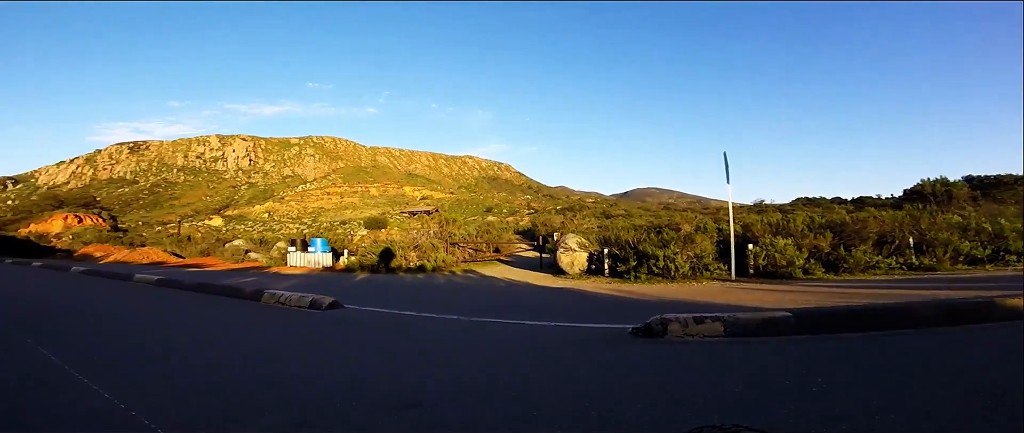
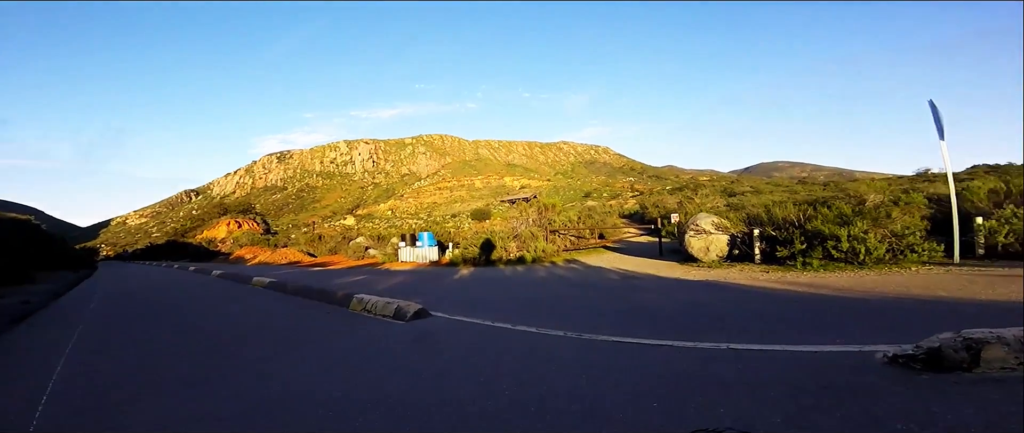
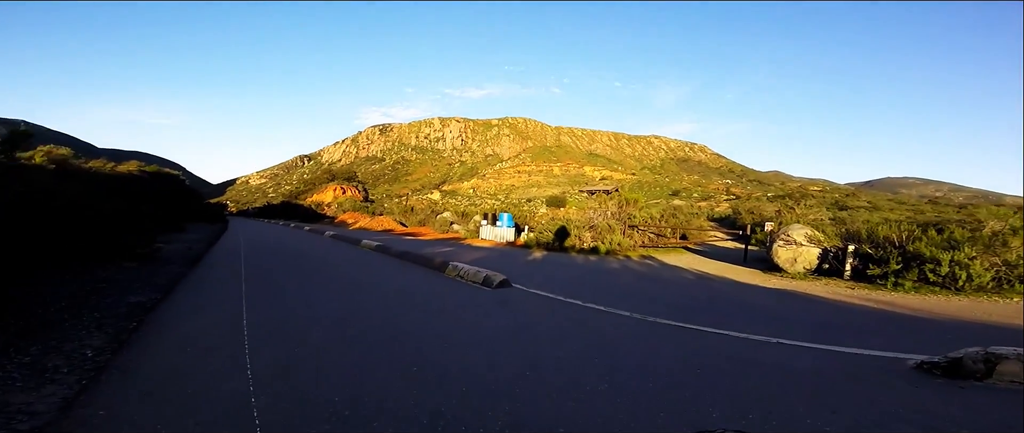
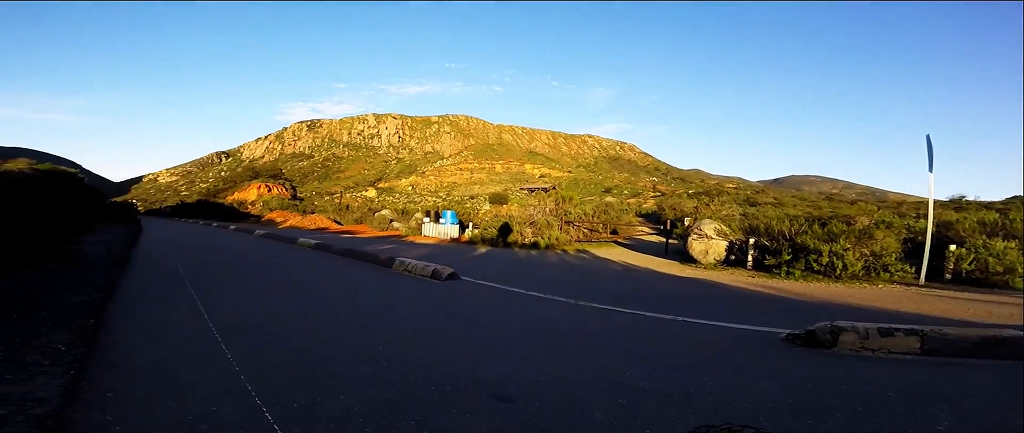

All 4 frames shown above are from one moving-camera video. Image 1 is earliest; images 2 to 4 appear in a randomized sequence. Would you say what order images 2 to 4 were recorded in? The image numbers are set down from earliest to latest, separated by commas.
4, 3, 2
